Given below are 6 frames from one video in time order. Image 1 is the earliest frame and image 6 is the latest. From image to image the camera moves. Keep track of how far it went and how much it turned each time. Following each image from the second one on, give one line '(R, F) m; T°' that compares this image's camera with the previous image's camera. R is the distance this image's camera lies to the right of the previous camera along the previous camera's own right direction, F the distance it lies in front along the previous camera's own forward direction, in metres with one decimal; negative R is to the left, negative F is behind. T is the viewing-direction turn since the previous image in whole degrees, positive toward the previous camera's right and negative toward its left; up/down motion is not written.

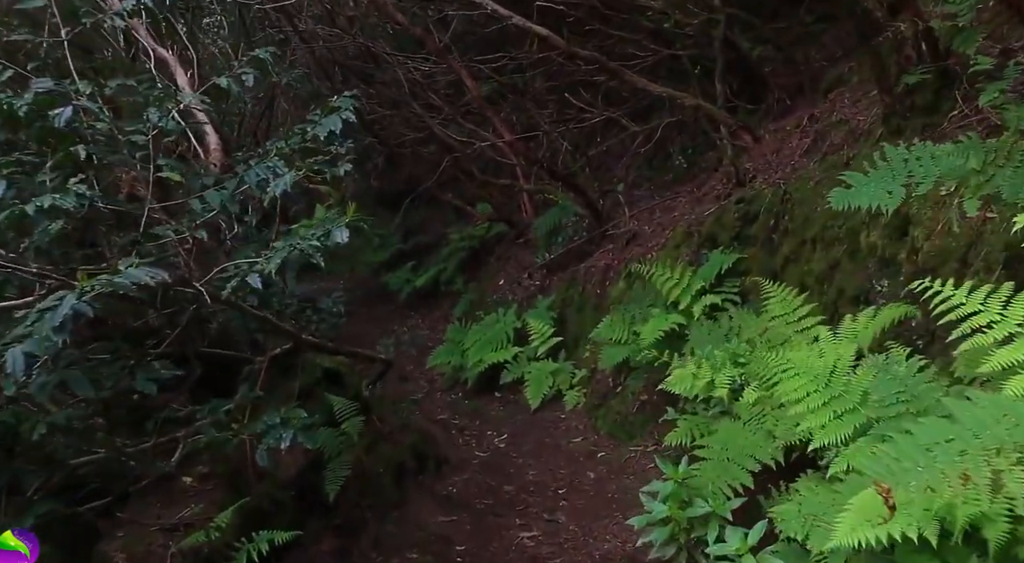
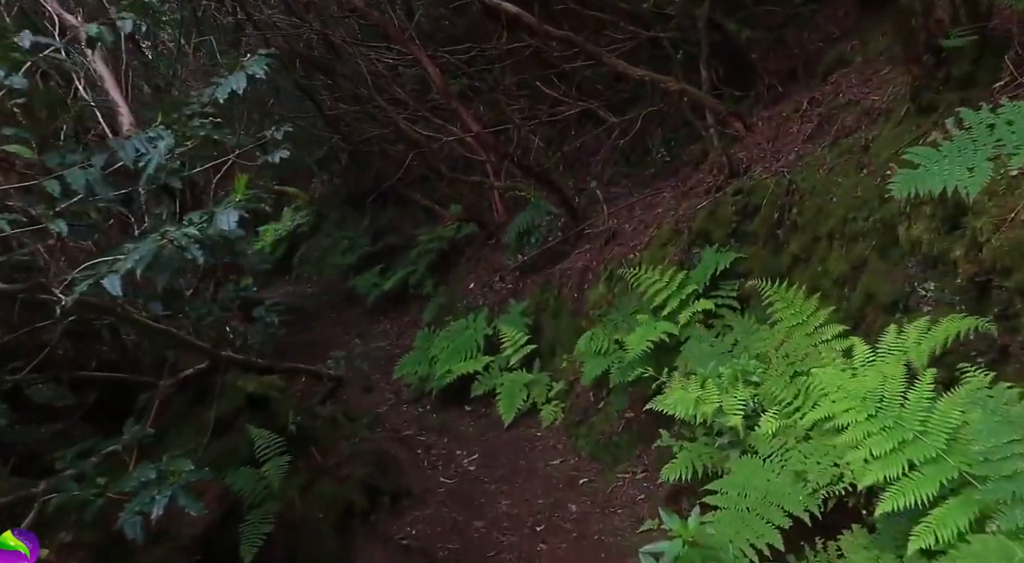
(0.0, +0.8) m; +2°
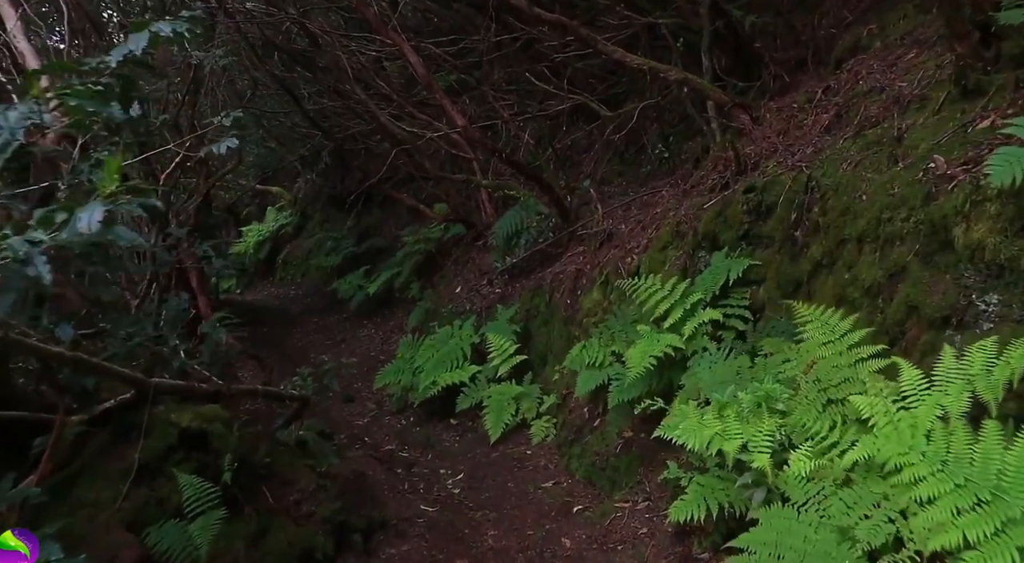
(0.0, +0.6) m; +1°
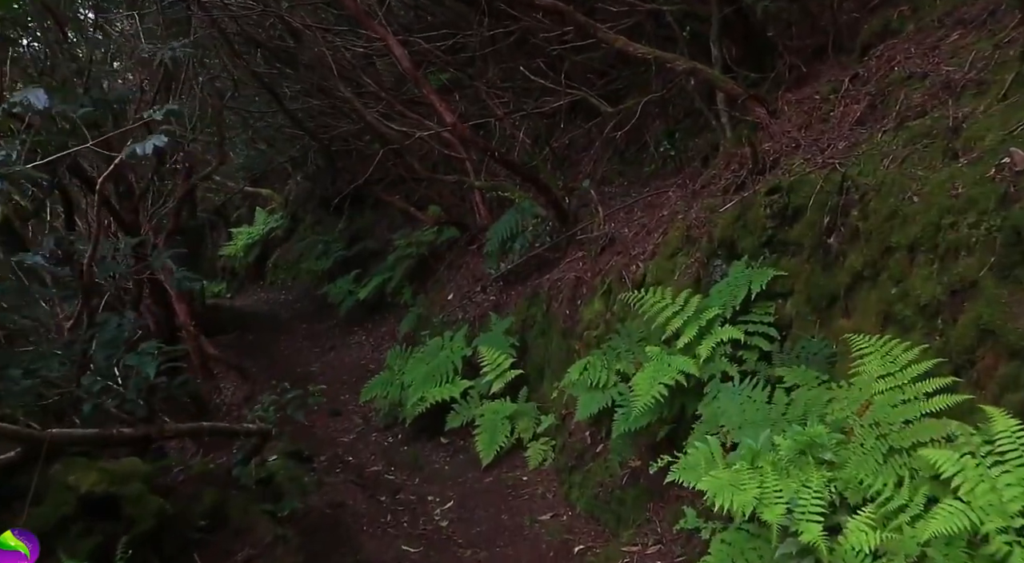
(0.0, +0.6) m; 0°
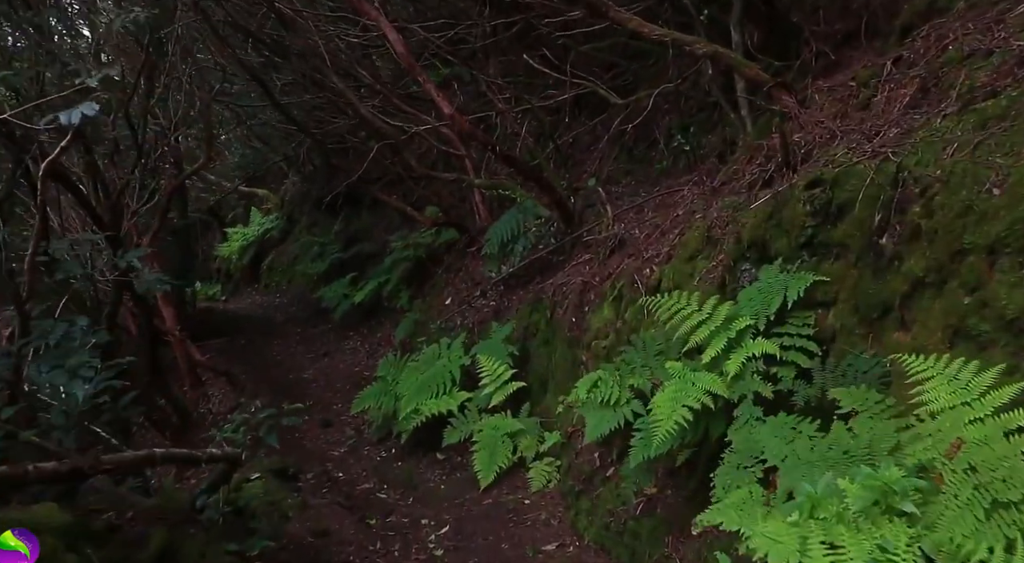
(0.0, +0.6) m; 0°
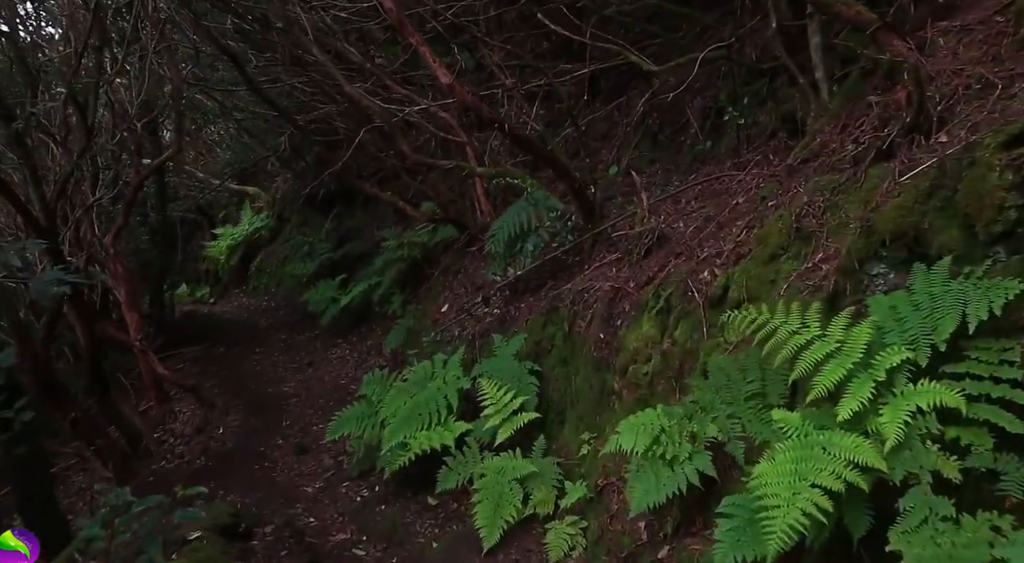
(-0.1, +1.5) m; 0°
